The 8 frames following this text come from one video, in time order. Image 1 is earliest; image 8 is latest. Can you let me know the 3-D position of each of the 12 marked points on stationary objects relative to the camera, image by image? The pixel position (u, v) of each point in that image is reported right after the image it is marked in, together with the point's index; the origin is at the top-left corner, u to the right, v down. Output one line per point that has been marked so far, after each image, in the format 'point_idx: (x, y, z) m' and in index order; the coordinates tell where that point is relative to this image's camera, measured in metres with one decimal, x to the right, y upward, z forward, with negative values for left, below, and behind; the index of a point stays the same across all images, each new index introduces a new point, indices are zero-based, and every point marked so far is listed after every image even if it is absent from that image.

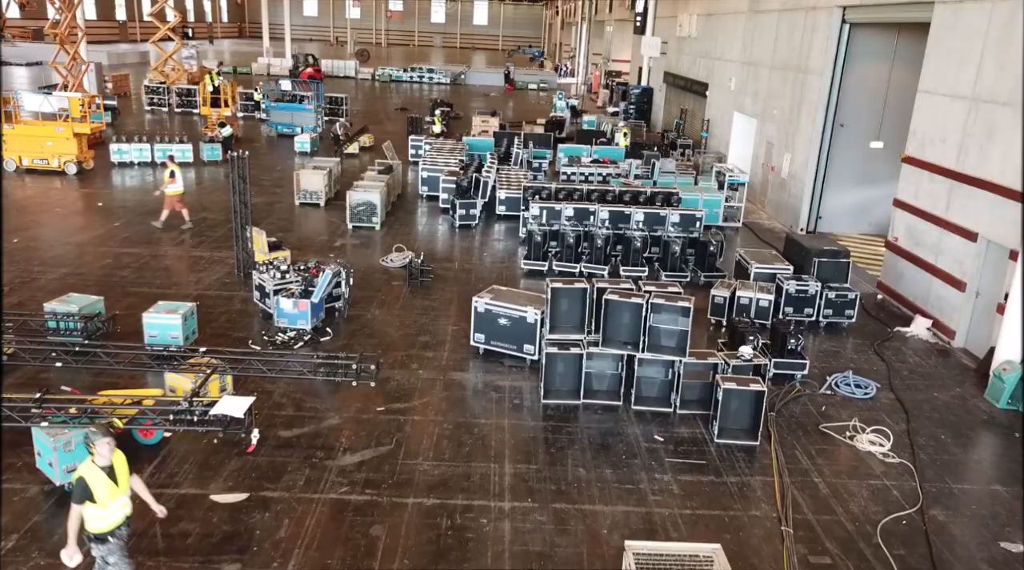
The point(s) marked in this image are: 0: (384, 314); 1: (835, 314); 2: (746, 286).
0: (-1.9, -0.5, +12.6) m
1: (+4.9, -0.4, +12.7) m
2: (+3.5, 0.0, +12.8) m
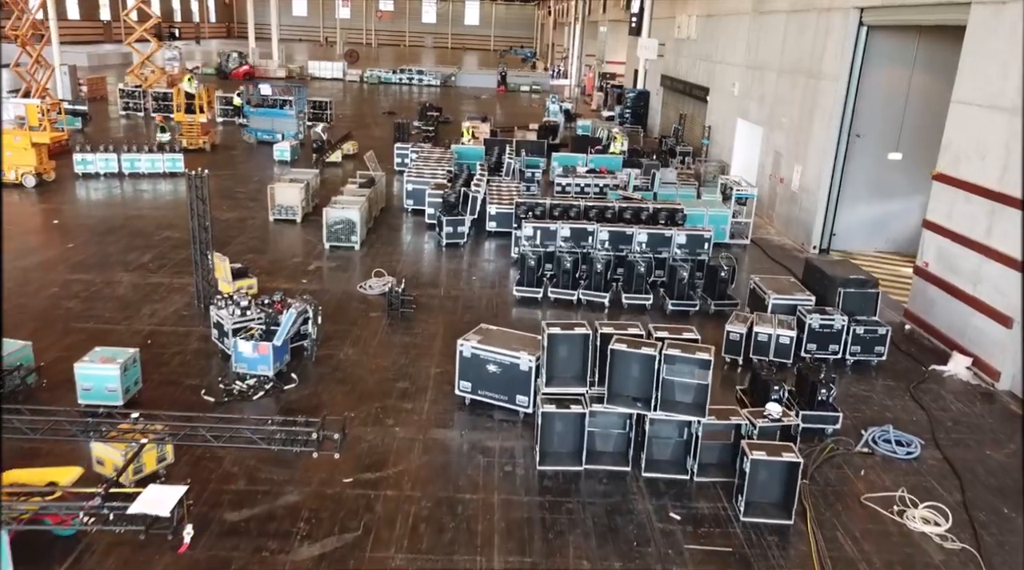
0: (-2.0, -0.9, +11.2) m
1: (+4.8, -0.9, +11.4) m
2: (+3.4, -0.5, +11.4) m
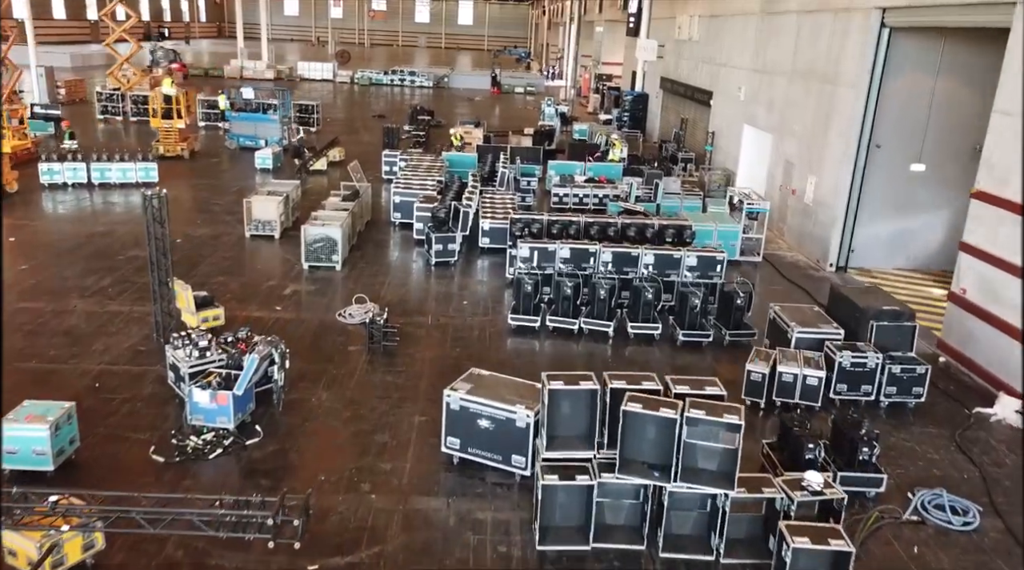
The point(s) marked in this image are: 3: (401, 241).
0: (-2.1, -1.3, +9.9) m
1: (+4.7, -1.3, +10.2) m
2: (+3.4, -0.9, +10.2) m
3: (-2.3, +0.9, +17.7) m
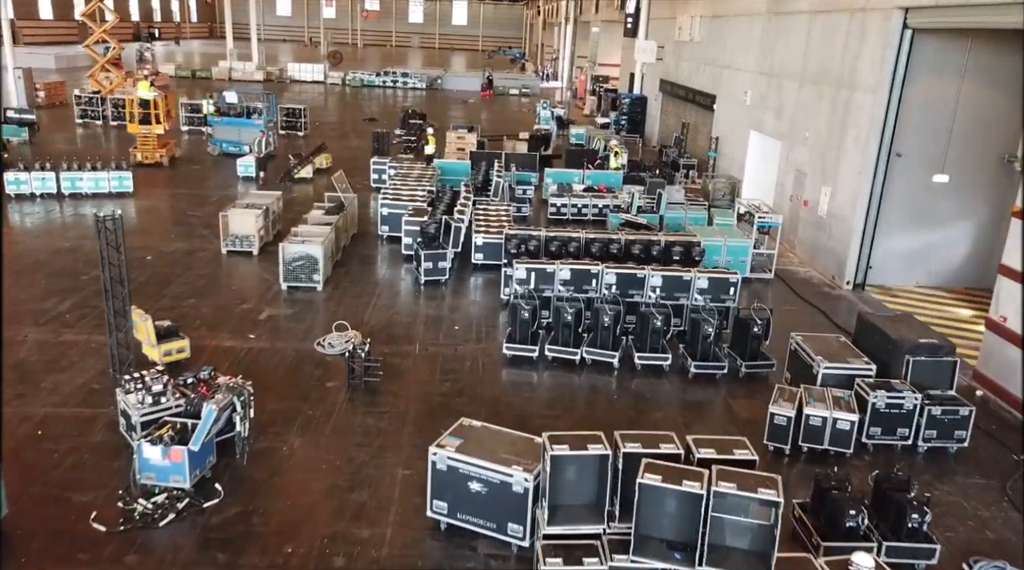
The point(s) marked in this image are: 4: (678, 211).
0: (-2.1, -1.7, +8.8) m
1: (+4.7, -1.6, +9.1) m
2: (+3.3, -1.2, +9.2) m
3: (-2.4, +0.6, +16.6) m
4: (+3.7, +1.7, +18.9) m
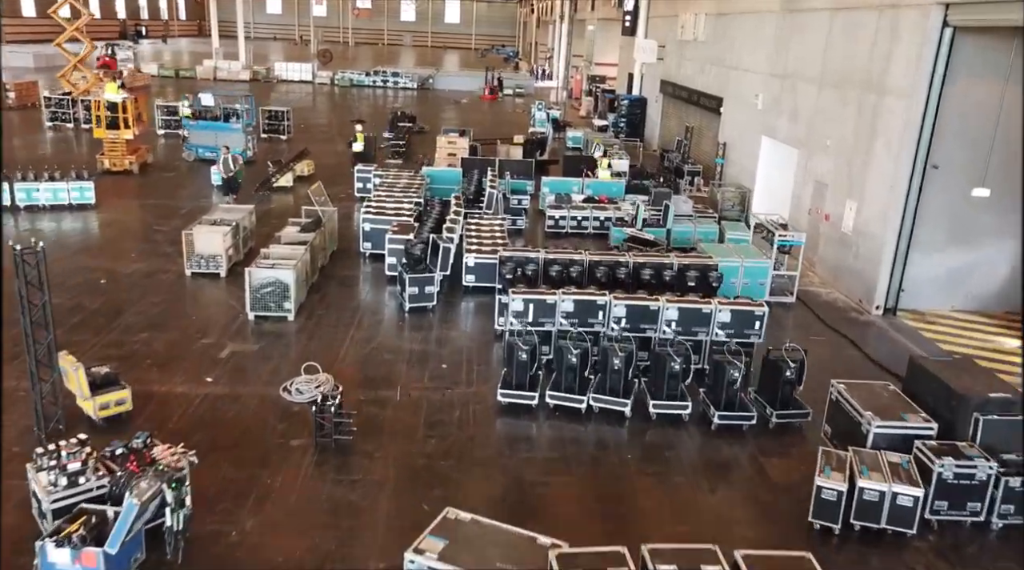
0: (-2.2, -2.1, +7.3) m
1: (+4.6, -2.1, +7.7) m
2: (+3.3, -1.7, +7.7) m
3: (-2.5, +0.1, +15.1) m
4: (+3.6, +1.3, +17.4) m
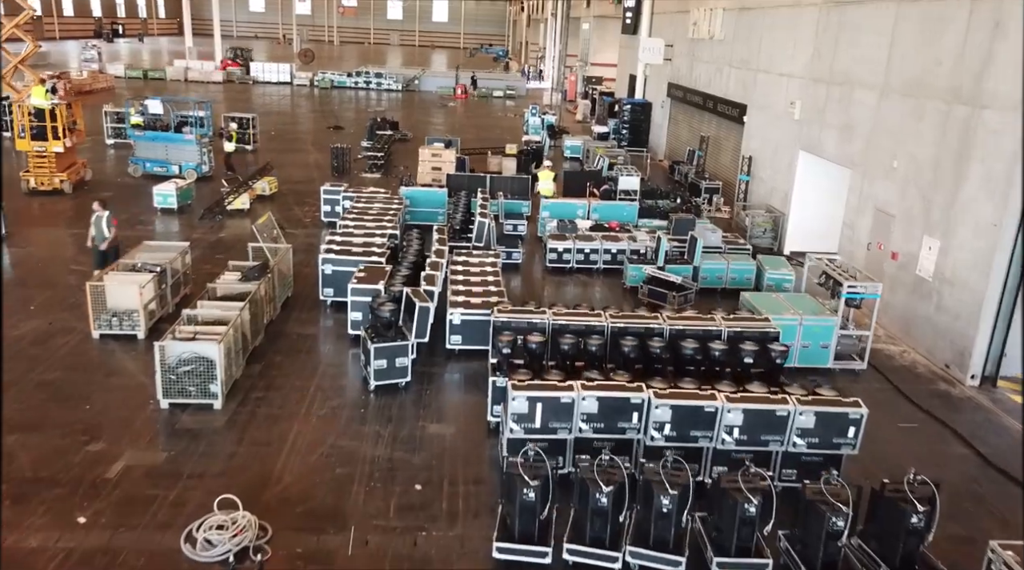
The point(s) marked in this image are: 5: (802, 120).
0: (-2.1, -3.0, +4.3) m
1: (+4.7, -2.9, +4.7) m
2: (+3.3, -2.5, +4.7) m
3: (-2.6, -0.7, +12.0) m
4: (+3.5, +0.4, +14.4) m
5: (+5.8, +3.3, +16.8) m
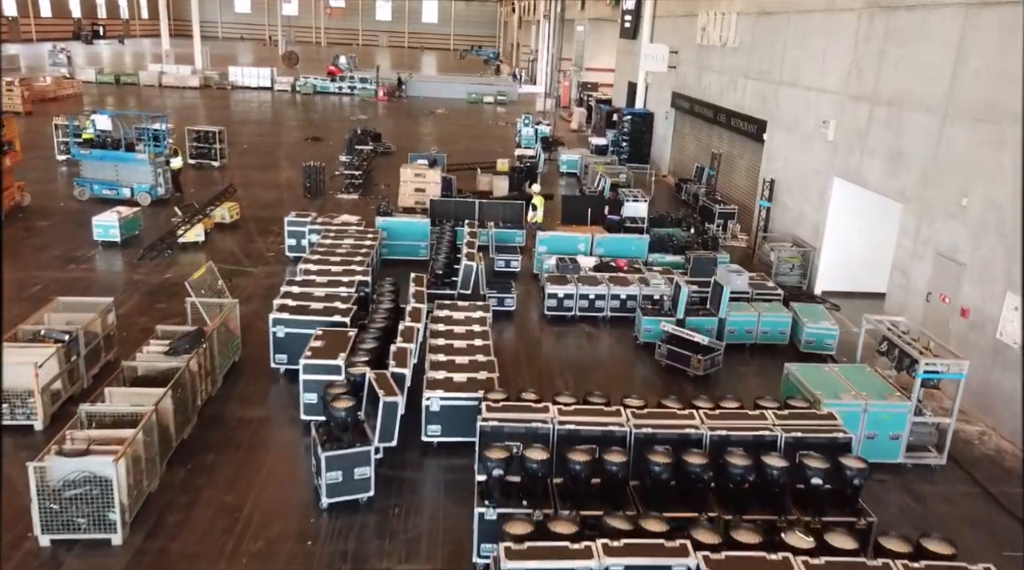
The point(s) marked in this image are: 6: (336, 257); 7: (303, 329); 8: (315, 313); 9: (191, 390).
0: (-2.1, -3.8, +2.0) m
1: (+4.7, -3.7, +2.5) m
2: (+3.3, -3.3, +2.5) m
3: (-2.7, -1.5, +9.8) m
4: (+3.4, -0.4, +12.2) m
5: (+5.7, +2.5, +14.6) m
6: (-2.8, +0.4, +13.7) m
7: (-2.6, -0.5, +10.6) m
8: (-2.5, -0.4, +10.6) m
9: (-3.5, -1.1, +9.3) m
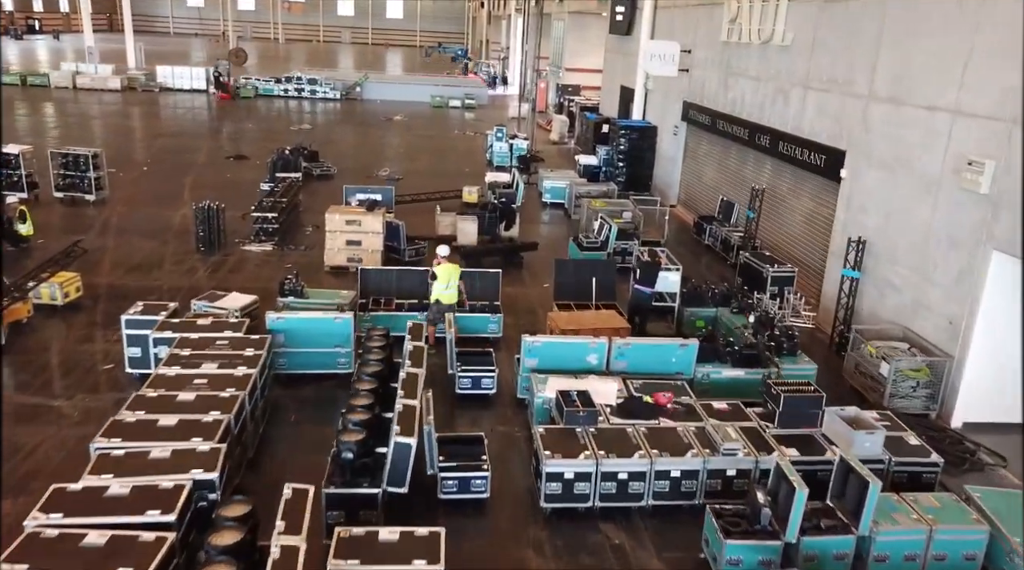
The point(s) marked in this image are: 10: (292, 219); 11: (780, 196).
0: (-2.0, -5.4, -3.8) m
1: (+4.8, -5.3, -3.0) m
2: (+3.4, -4.9, -3.1) m
3: (-2.8, -3.2, +4.0) m
4: (+3.2, -2.0, +6.6) m
5: (+5.3, +1.0, +9.1) m
6: (-3.1, -1.2, +7.9) m
7: (-2.7, -2.1, +4.8) m
8: (-2.6, -2.0, +4.9) m
9: (-3.6, -2.7, +3.5) m
10: (-4.7, +1.4, +18.2) m
11: (+4.8, +1.6, +15.1) m
